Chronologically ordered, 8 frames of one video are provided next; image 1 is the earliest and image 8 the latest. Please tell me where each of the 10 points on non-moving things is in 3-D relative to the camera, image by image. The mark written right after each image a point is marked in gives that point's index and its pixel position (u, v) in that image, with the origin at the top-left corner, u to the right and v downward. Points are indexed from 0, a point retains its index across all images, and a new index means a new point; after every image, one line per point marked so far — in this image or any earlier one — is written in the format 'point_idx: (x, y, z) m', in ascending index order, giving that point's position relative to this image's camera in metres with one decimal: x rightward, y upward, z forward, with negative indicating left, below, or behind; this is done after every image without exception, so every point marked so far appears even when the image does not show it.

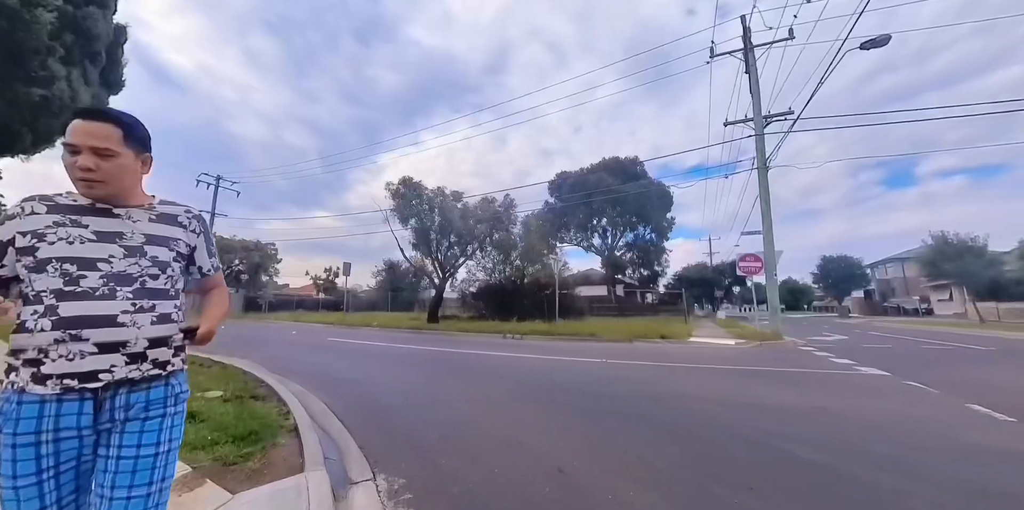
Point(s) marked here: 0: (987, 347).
0: (+13.8, -2.6, +10.7) m
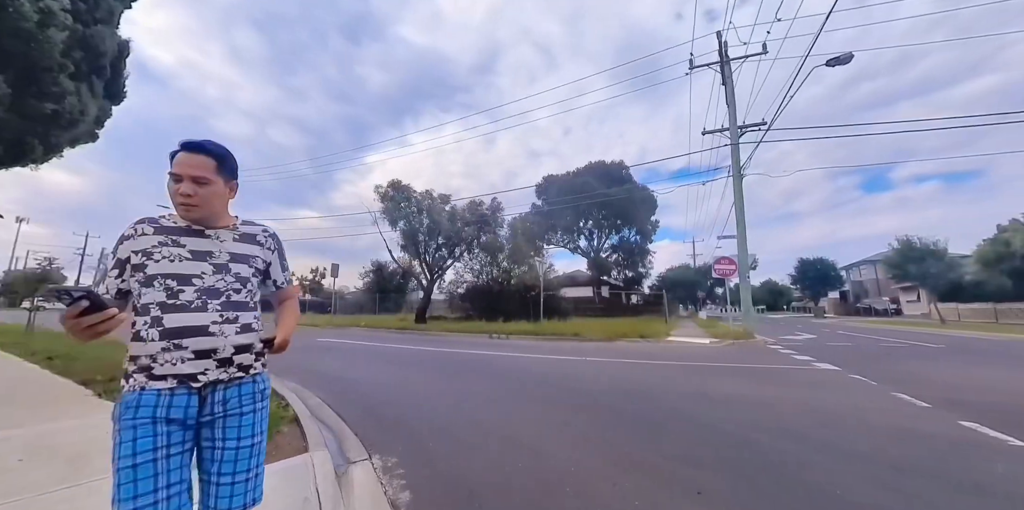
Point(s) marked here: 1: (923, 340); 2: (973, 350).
0: (+13.3, -2.8, +11.6) m
1: (+14.8, -3.1, +13.5) m
2: (+13.5, -2.7, +10.6) m
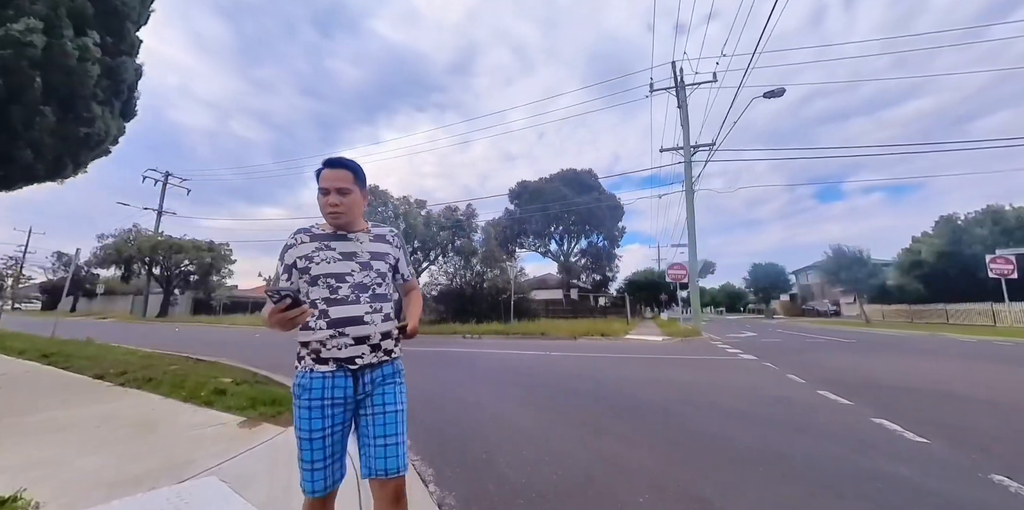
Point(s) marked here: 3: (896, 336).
0: (+12.4, -3.1, +13.5) m
1: (+13.8, -3.4, +15.5) m
2: (+12.7, -3.0, +12.6) m
3: (+17.5, -3.5, +16.9) m
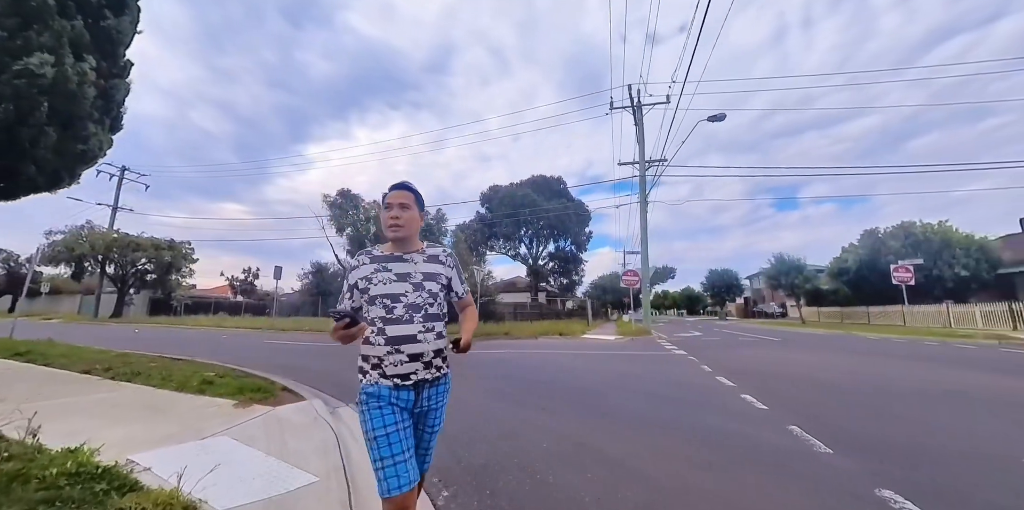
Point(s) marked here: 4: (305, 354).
0: (+11.0, -3.4, +15.3) m
1: (+12.3, -3.8, +17.4) m
2: (+11.4, -3.3, +14.4) m
3: (+15.9, -4.0, +19.1) m
4: (-6.4, -3.0, +11.4) m
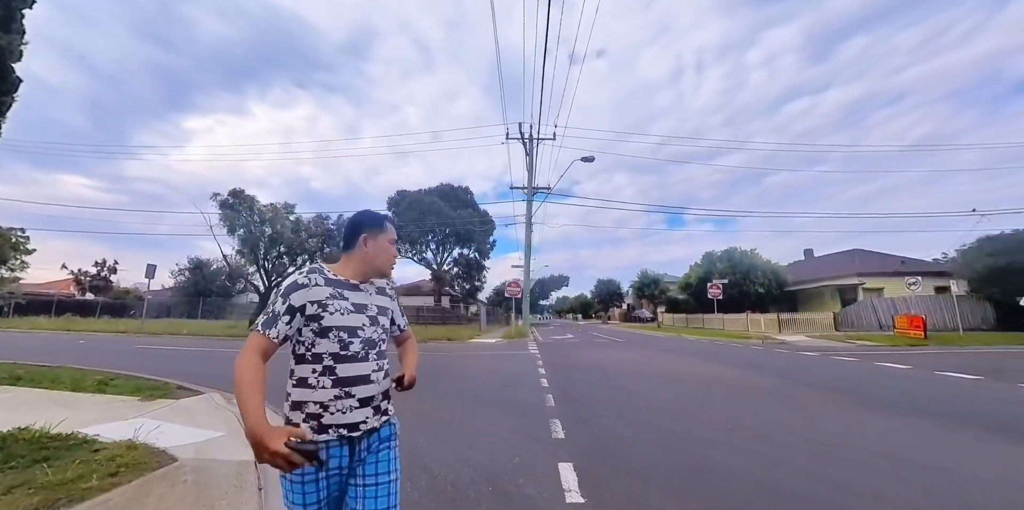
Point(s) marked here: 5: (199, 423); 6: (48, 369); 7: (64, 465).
0: (+5.9, -4.4, +19.3) m
1: (+6.7, -4.8, +21.6) m
2: (+6.5, -4.3, +18.5) m
3: (+9.8, -5.2, +24.0) m
4: (-10.1, -3.2, +11.6) m
5: (-3.9, -2.0, +4.6) m
6: (-9.0, -2.2, +7.3) m
7: (-3.7, -1.7, +3.1) m
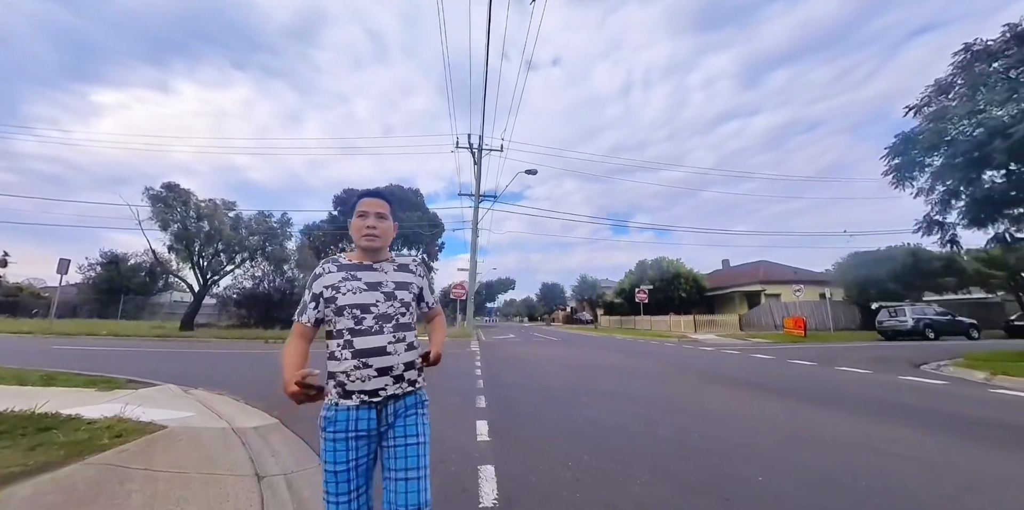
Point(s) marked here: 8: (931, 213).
0: (+2.9, -4.8, +21.1) m
1: (+3.3, -5.2, +23.5) m
2: (+3.6, -4.7, +20.4) m
3: (+6.1, -5.6, +26.3) m
4: (-11.9, -3.1, +11.3) m
5: (-4.8, -2.1, +5.3) m
6: (-10.3, -2.1, +7.2) m
7: (-4.5, -1.8, +3.8) m
8: (+13.8, +1.4, +12.3) m
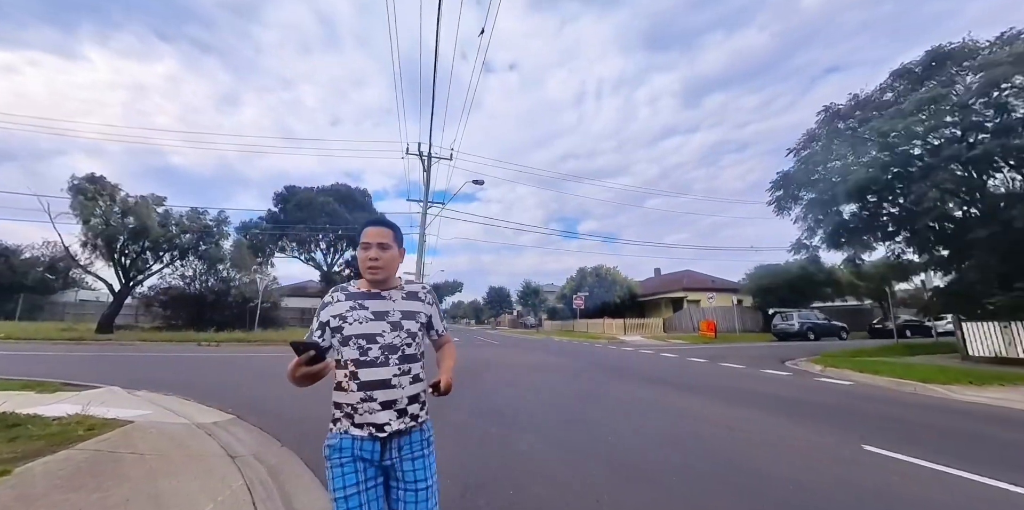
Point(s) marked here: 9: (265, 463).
0: (-0.4, -5.2, +22.4) m
1: (-0.3, -5.6, +24.8) m
2: (+0.4, -5.1, +21.7) m
3: (+2.0, -6.1, +27.9) m
4: (-13.8, -3.1, +10.8) m
5: (-5.9, -2.3, +5.7) m
6: (-11.6, -2.2, +6.9) m
7: (-5.3, -1.9, +4.2) m
8: (+11.7, +0.7, +15.1) m
9: (-2.4, -2.1, +3.7) m
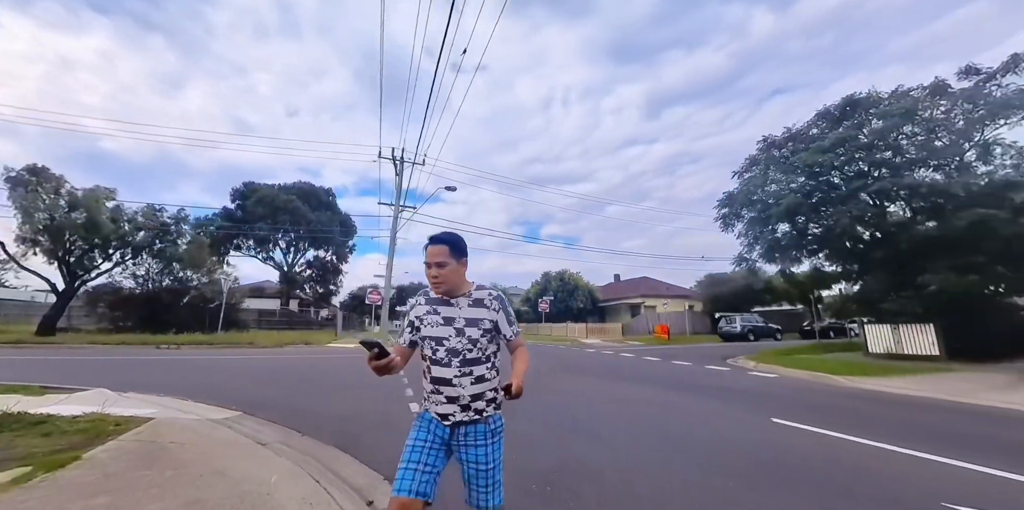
0: (-2.3, -5.4, +23.1) m
1: (-2.5, -5.9, +25.4) m
2: (-1.5, -5.4, +22.5) m
3: (-0.5, -6.4, +28.8) m
4: (-14.5, -3.1, +10.2) m
5: (-6.1, -2.4, +5.9) m
6: (-11.9, -2.2, +6.6) m
7: (-5.4, -2.0, +4.5) m
8: (+10.5, +0.2, +17.1) m
9: (-2.5, -2.2, +4.3) m
